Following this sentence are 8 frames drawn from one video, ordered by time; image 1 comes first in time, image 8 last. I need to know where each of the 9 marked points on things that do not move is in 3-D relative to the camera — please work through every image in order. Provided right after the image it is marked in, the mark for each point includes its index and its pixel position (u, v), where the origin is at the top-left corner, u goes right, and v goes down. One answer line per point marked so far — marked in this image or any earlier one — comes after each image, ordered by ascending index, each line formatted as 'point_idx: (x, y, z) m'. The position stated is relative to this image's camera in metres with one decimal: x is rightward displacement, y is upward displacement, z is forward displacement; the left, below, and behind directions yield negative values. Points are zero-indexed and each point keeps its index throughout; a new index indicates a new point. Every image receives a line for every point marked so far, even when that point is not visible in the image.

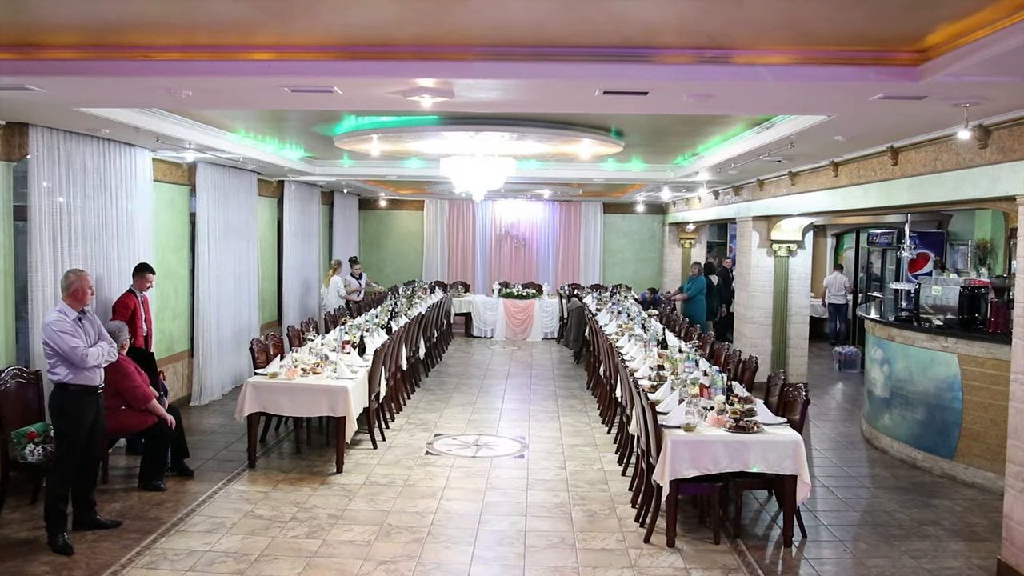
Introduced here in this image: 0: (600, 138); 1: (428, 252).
0: (+0.7, +1.2, +7.6) m
1: (-1.7, +0.7, +18.9) m
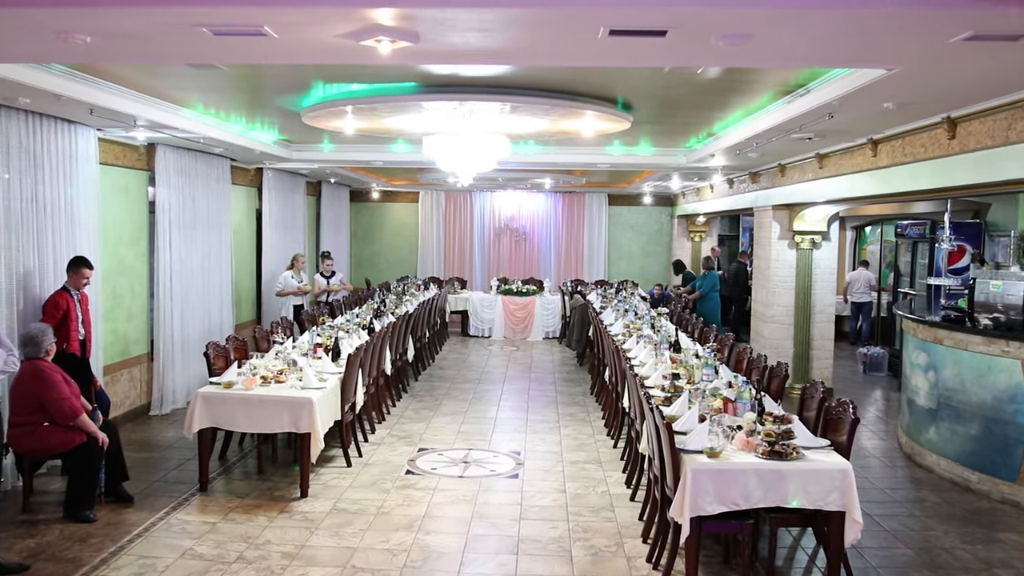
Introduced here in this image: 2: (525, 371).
0: (+0.6, +1.2, +6.6) m
1: (-1.7, +0.8, +17.9) m
2: (+0.2, -1.0, +11.8) m
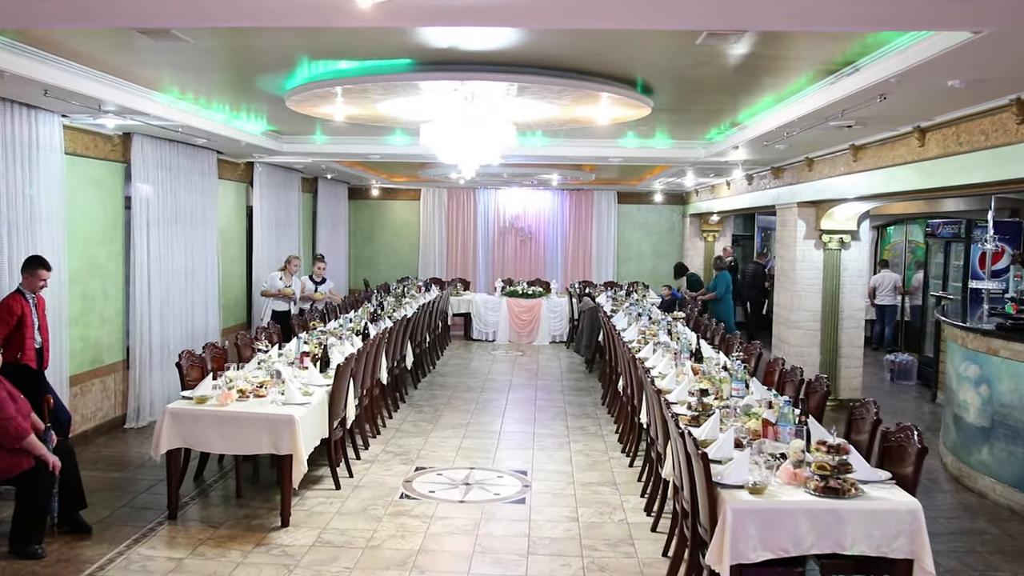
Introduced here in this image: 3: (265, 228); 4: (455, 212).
0: (+0.7, +1.2, +5.9) m
1: (-1.6, +0.8, +17.3) m
2: (+0.2, -1.0, +11.1) m
3: (-3.0, +0.7, +11.7) m
4: (-1.0, +1.4, +17.3) m
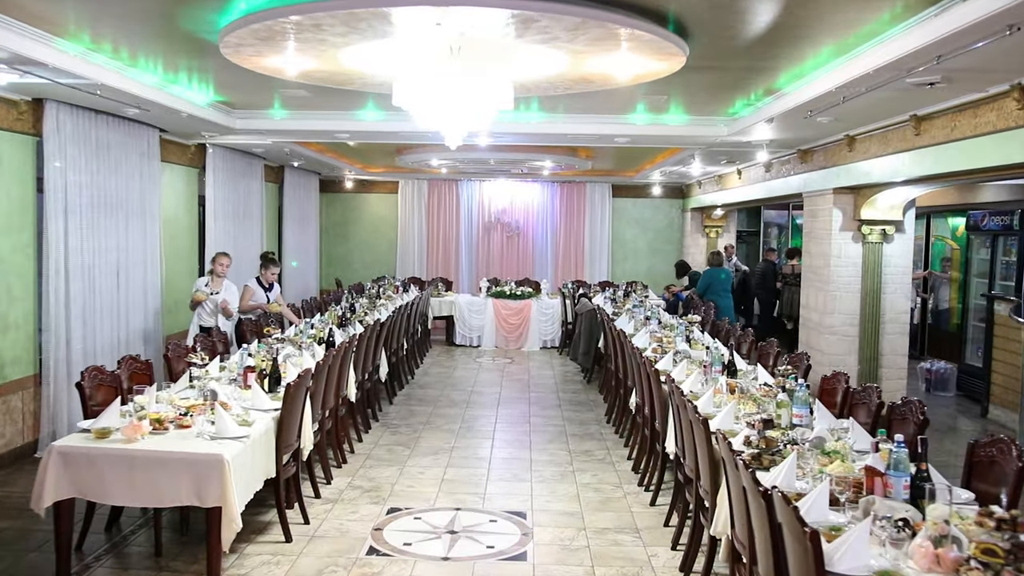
0: (+0.7, +1.2, +4.6) m
1: (-1.8, +0.8, +15.9) m
2: (+0.1, -1.0, +9.8) m
3: (-3.1, +0.7, +10.3) m
4: (-1.3, +1.4, +16.0) m
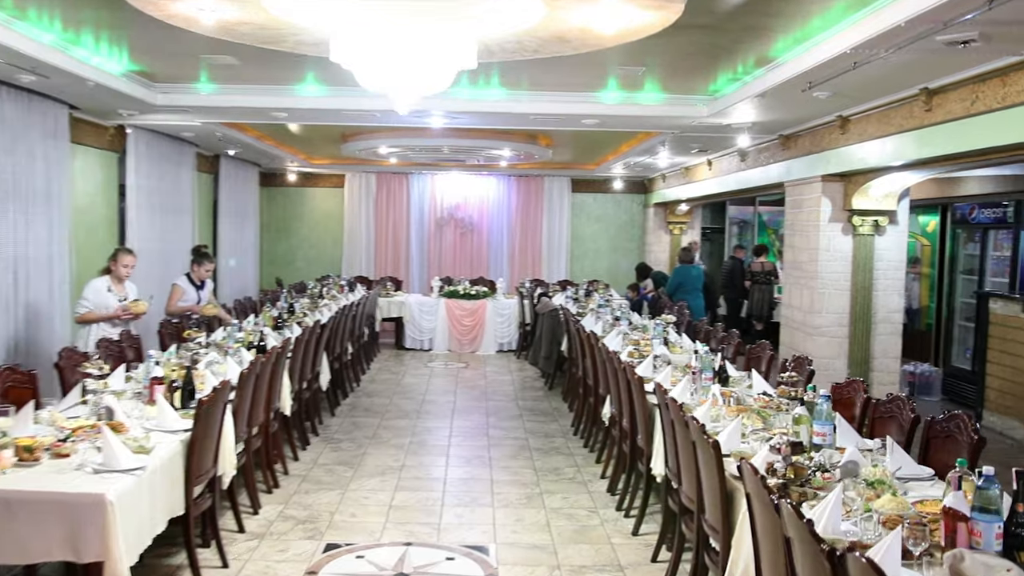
0: (+0.5, +1.2, +3.8) m
1: (-2.5, +0.8, +14.9) m
2: (-0.3, -1.0, +8.9) m
3: (-3.5, +0.7, +9.3) m
4: (-2.0, +1.4, +15.0) m
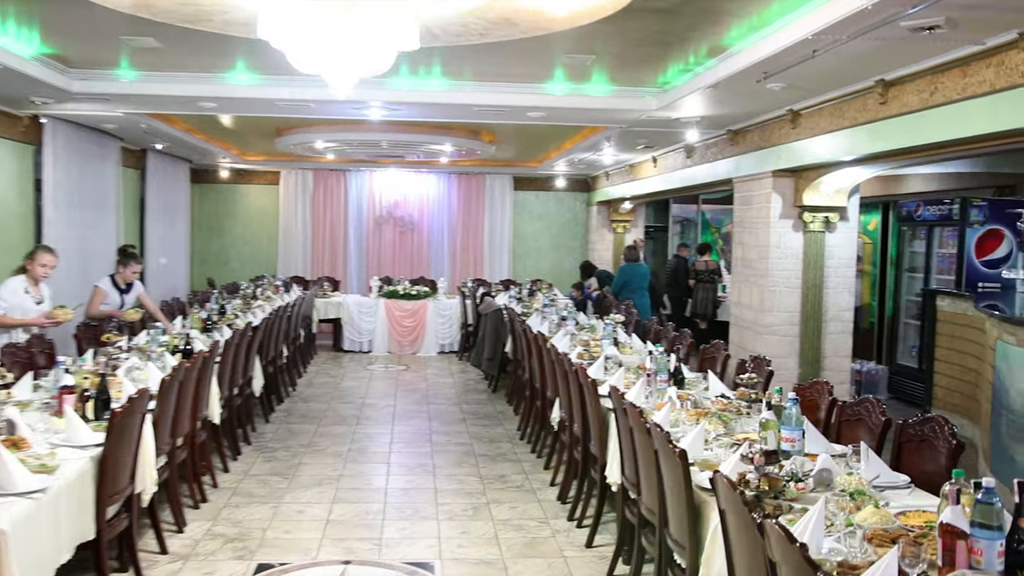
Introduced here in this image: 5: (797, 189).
0: (+0.3, +1.2, +3.5) m
1: (-3.4, +0.7, +14.4) m
2: (-0.8, -1.0, +8.6) m
3: (-4.1, +0.7, +8.7) m
4: (-2.9, +1.4, +14.6) m
5: (+2.2, +0.7, +7.3) m
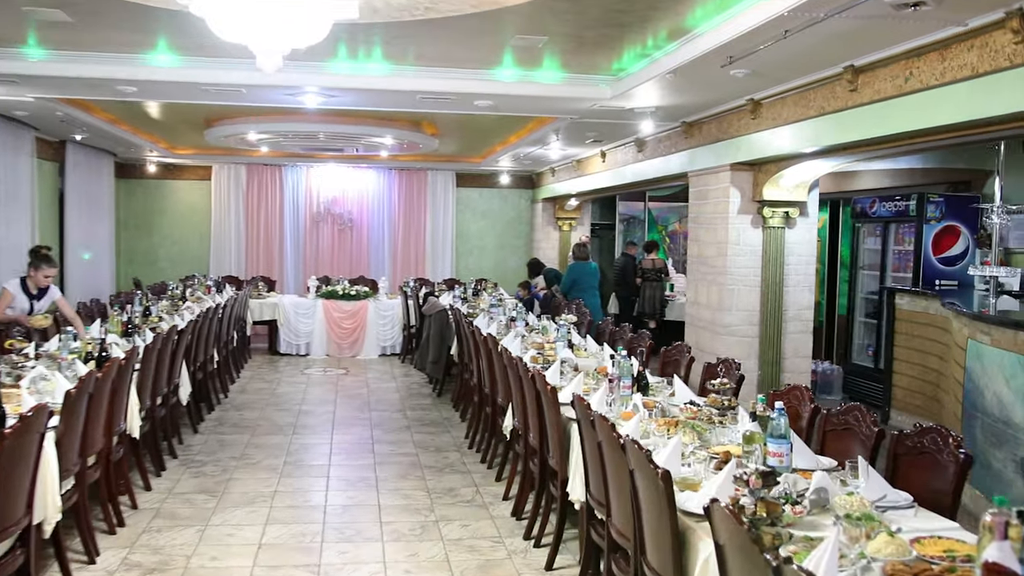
0: (+0.2, +1.2, +3.1) m
1: (-4.2, +0.7, +13.8) m
2: (-1.2, -1.0, +8.1) m
3: (-4.5, +0.7, +8.0) m
4: (-3.7, +1.4, +14.0) m
5: (+1.8, +0.8, +7.0) m
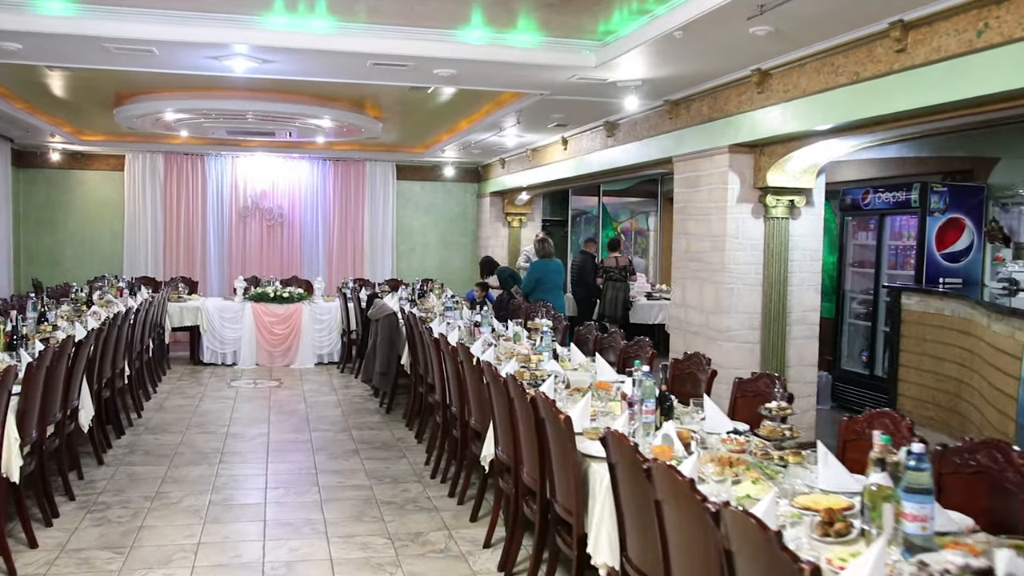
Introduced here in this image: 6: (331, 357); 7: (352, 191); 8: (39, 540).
0: (+0.3, +1.2, +2.1) m
1: (-4.9, +0.7, +12.4) m
2: (-1.5, -1.0, +7.0) m
3: (-4.8, +0.7, +6.7) m
4: (-4.4, +1.3, +12.7) m
5: (+1.6, +0.8, +6.1) m
6: (-1.9, -0.8, +10.4) m
7: (-2.2, +1.3, +13.4) m
8: (-2.1, -1.1, +4.4) m
